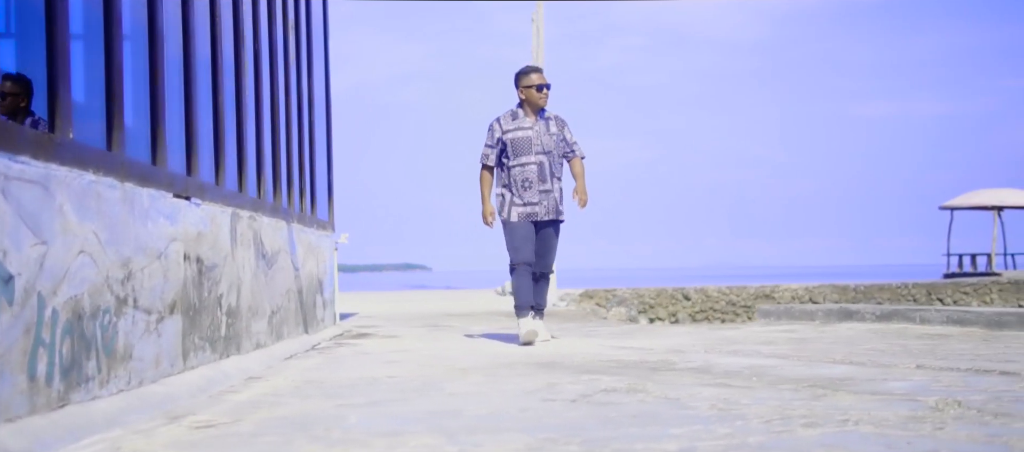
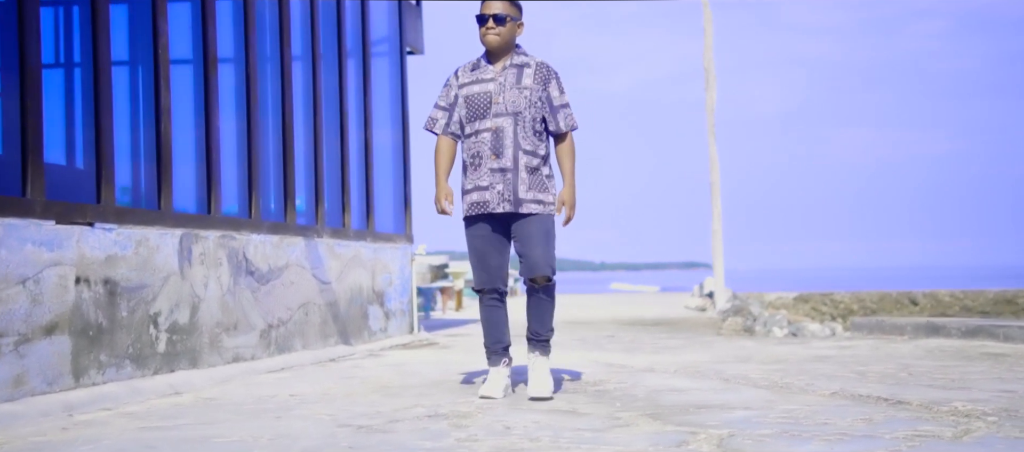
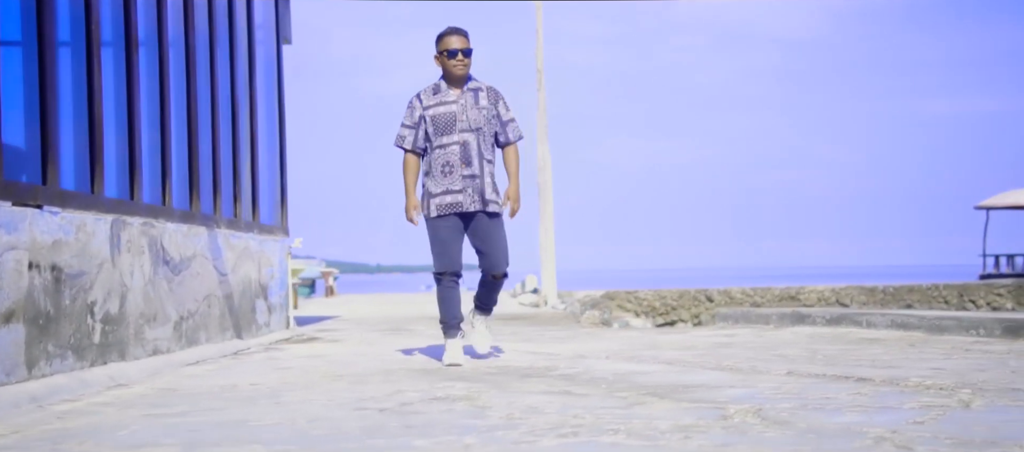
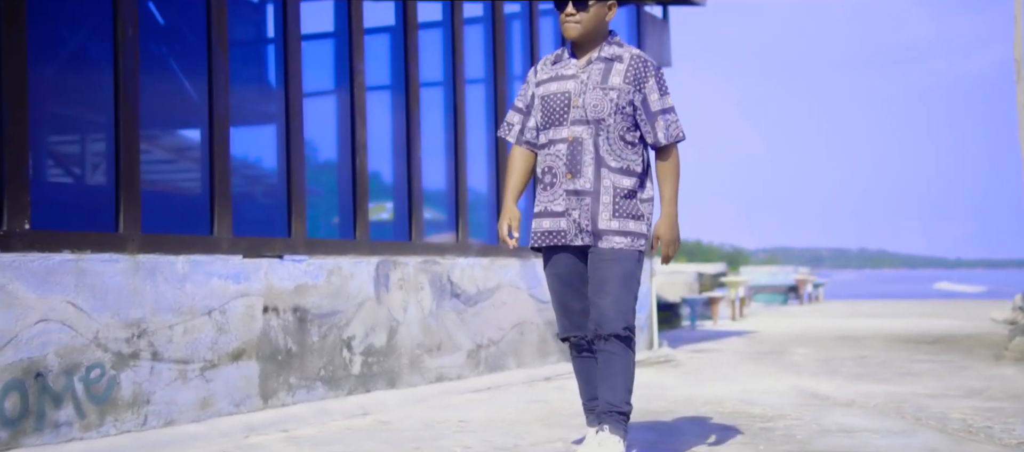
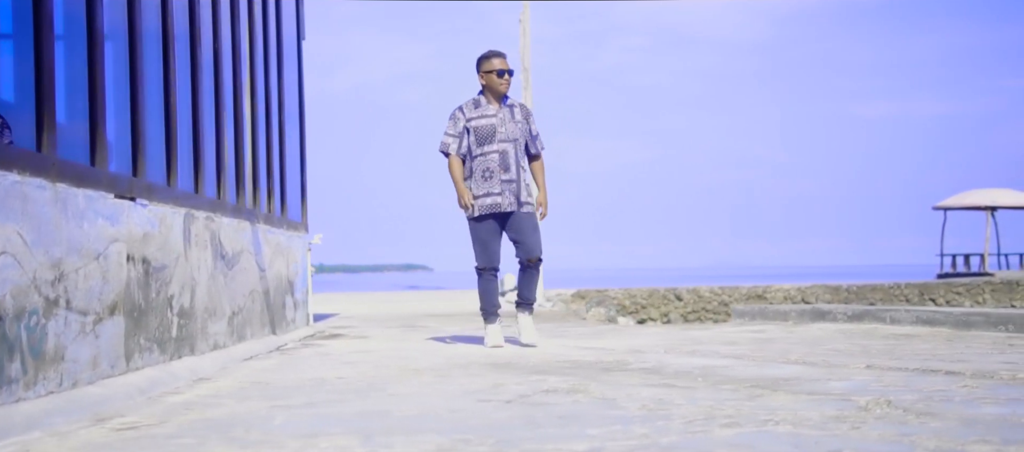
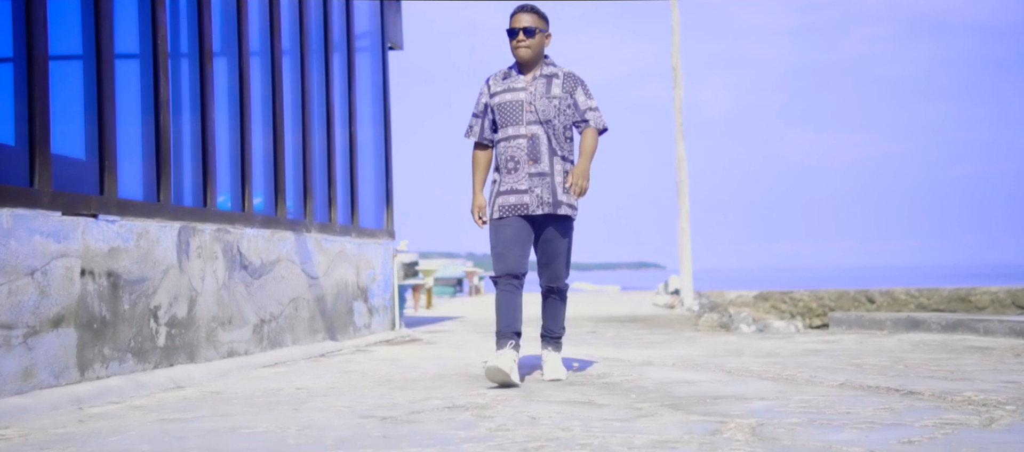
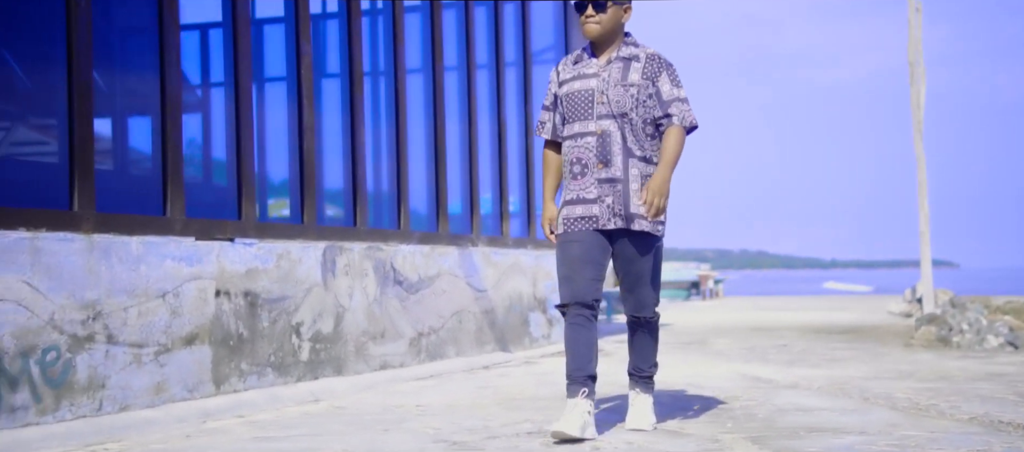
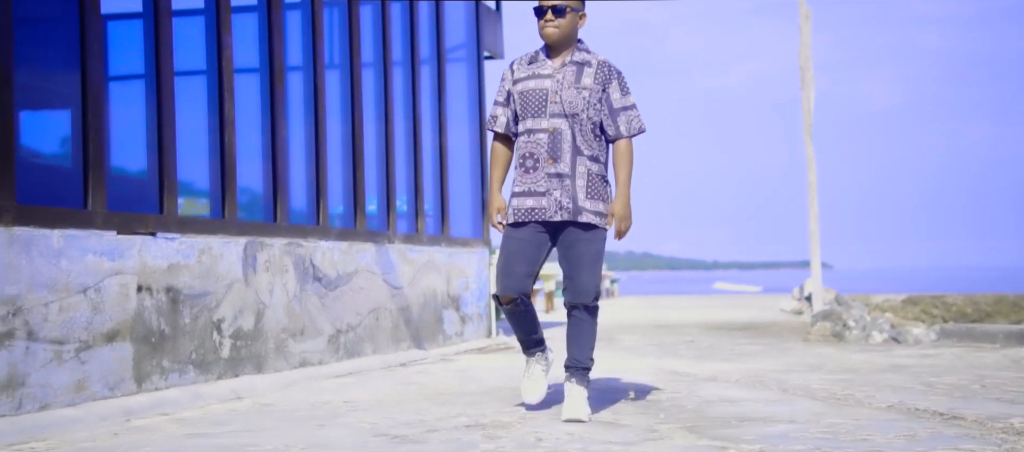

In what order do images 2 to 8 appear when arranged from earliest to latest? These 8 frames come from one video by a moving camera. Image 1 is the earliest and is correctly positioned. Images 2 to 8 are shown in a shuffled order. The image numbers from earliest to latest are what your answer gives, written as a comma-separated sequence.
5, 3, 6, 2, 8, 7, 4
